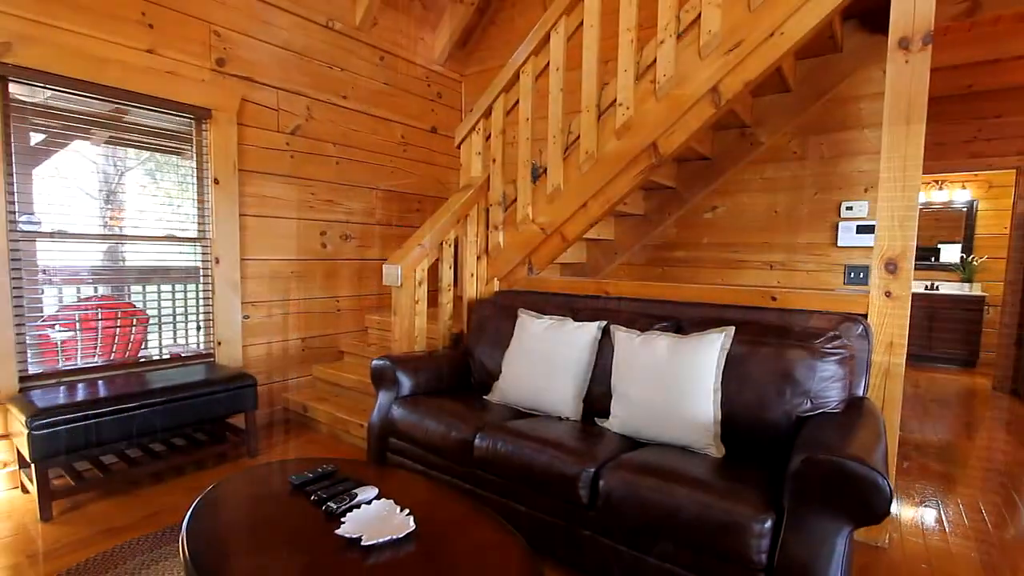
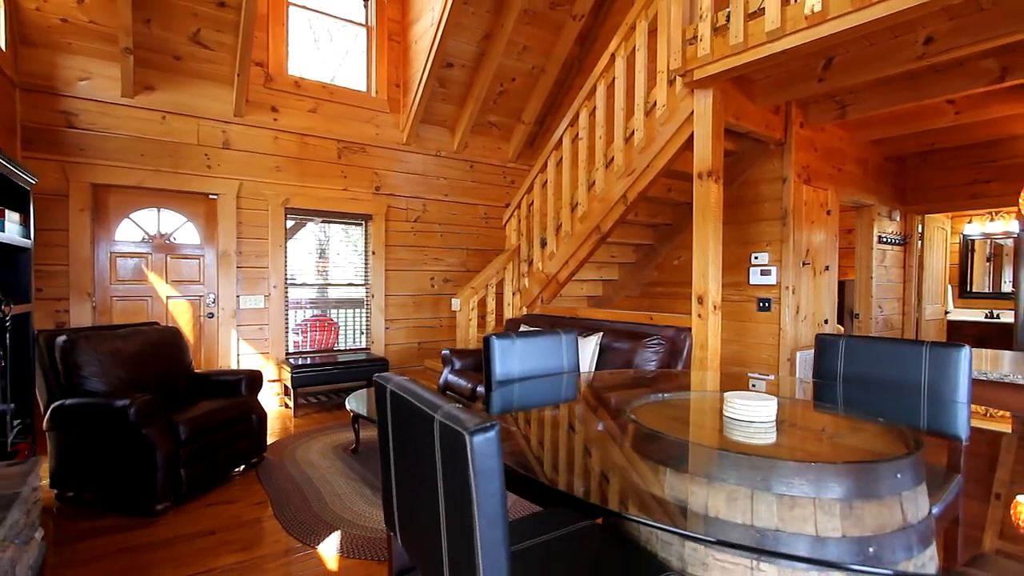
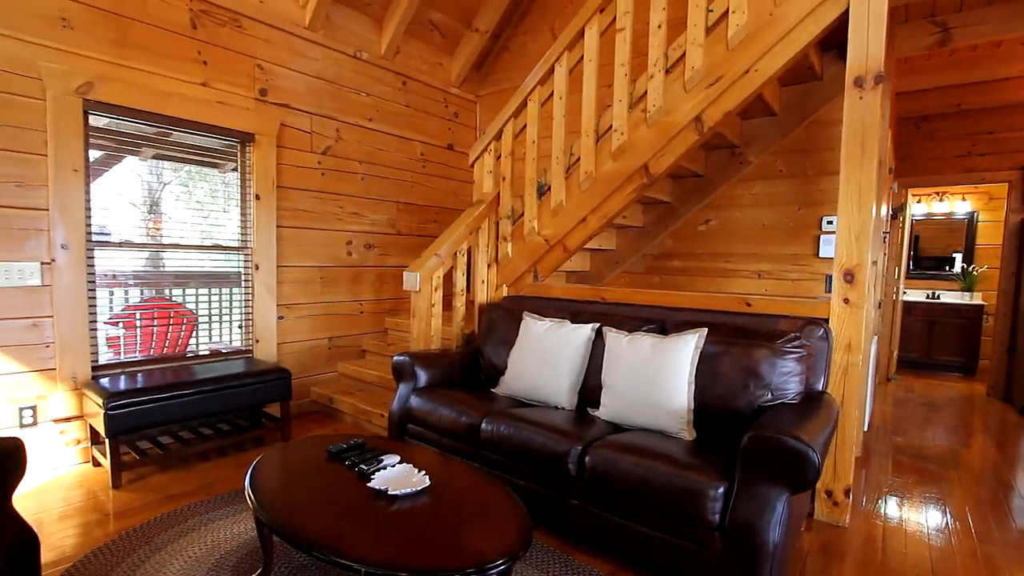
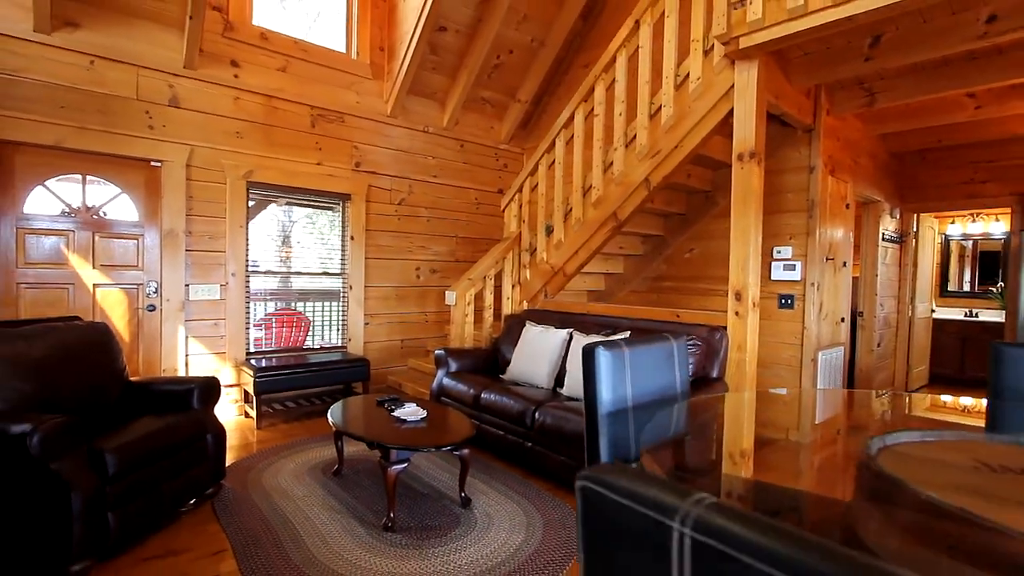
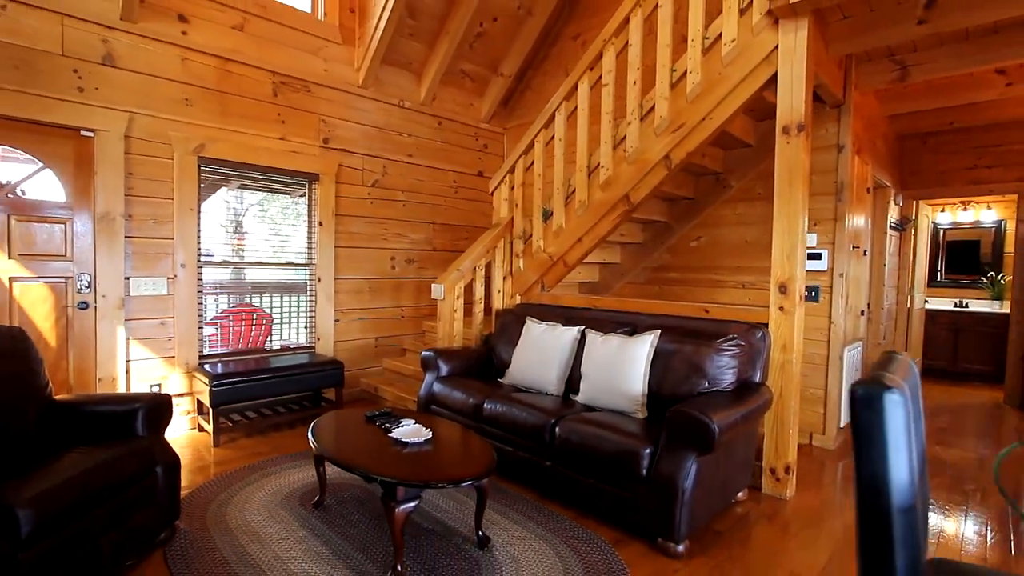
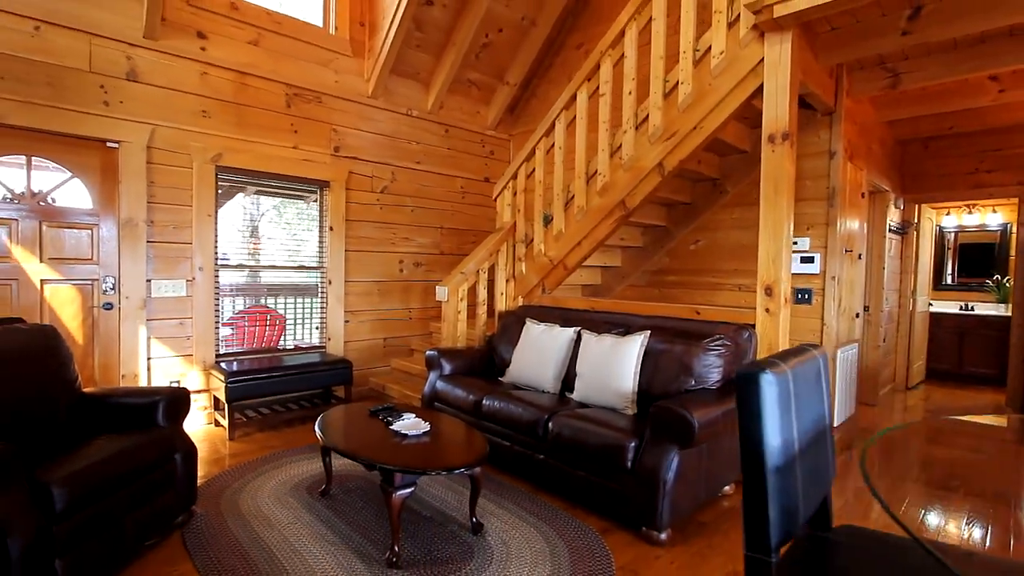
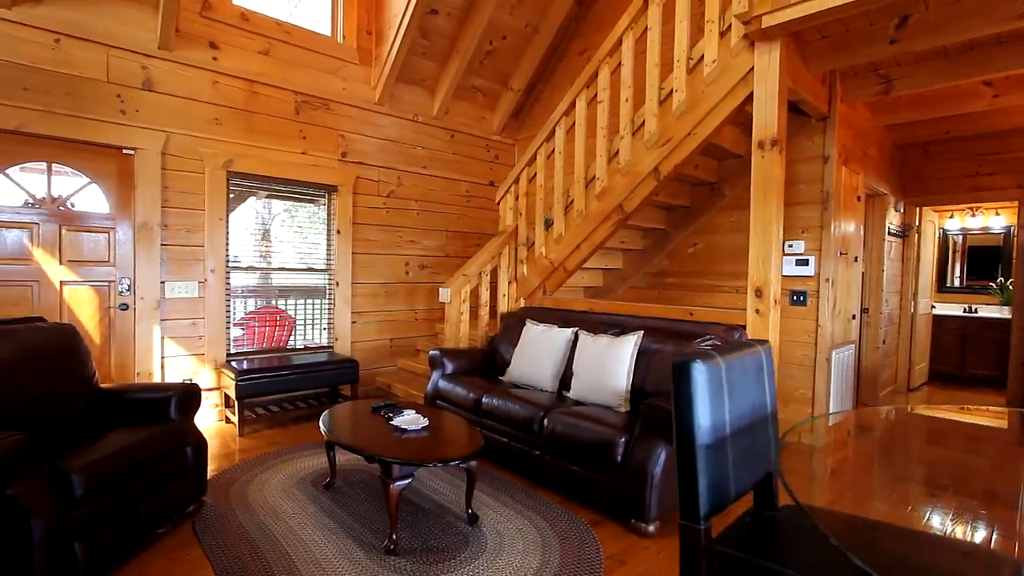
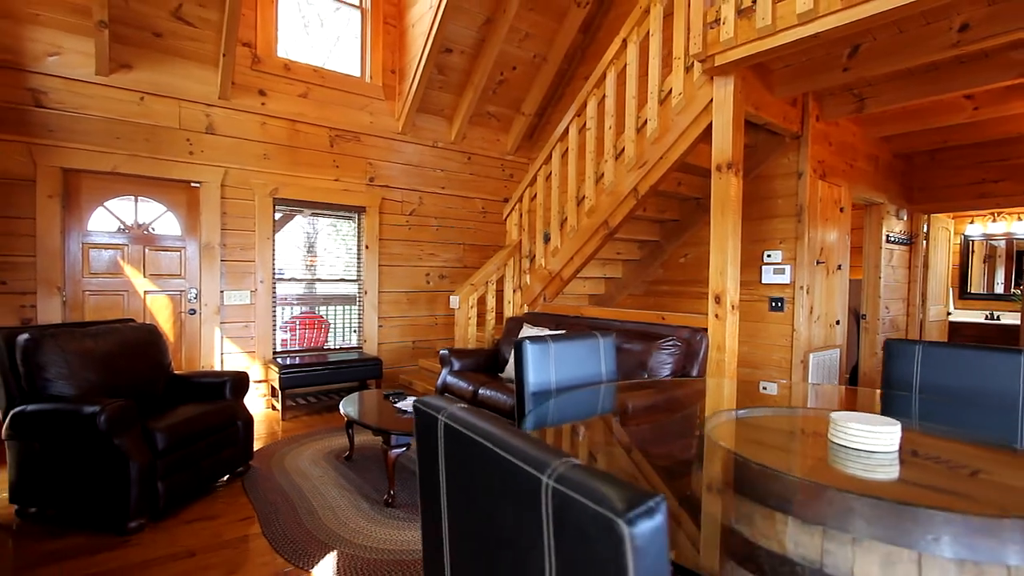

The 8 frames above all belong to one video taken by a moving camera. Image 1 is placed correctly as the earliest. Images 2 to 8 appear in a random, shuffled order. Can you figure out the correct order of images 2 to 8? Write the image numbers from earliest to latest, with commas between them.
3, 5, 6, 7, 4, 8, 2
